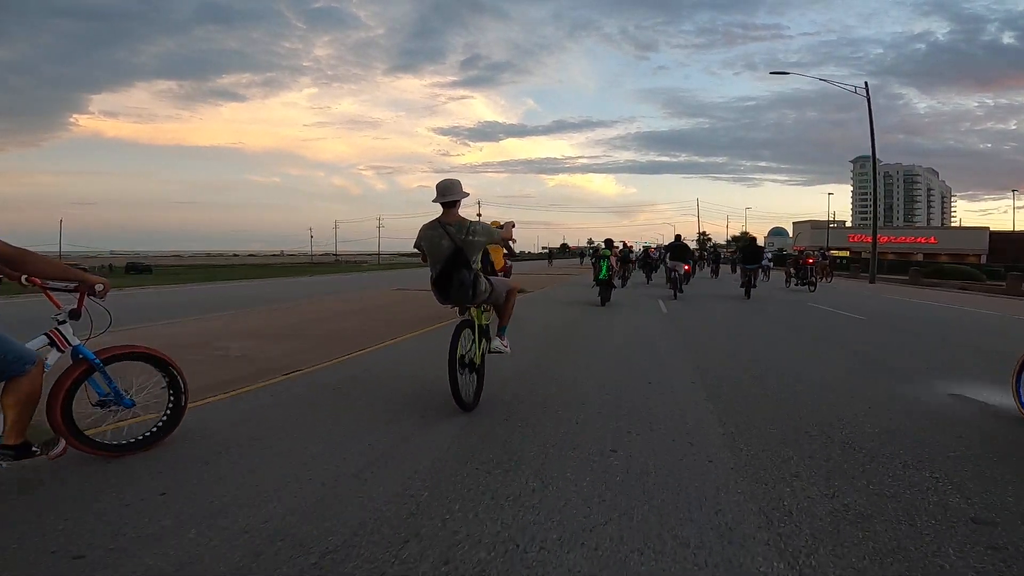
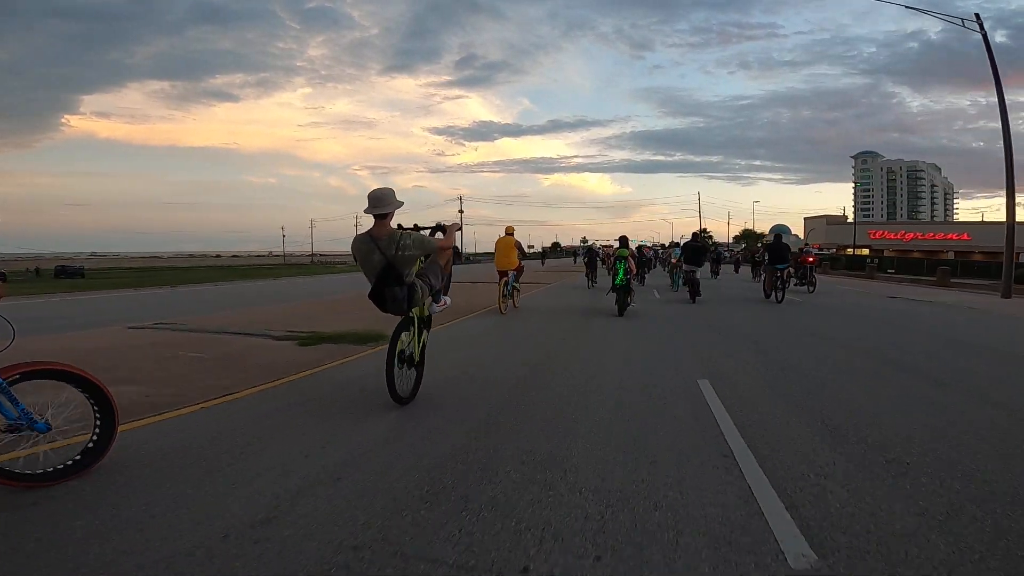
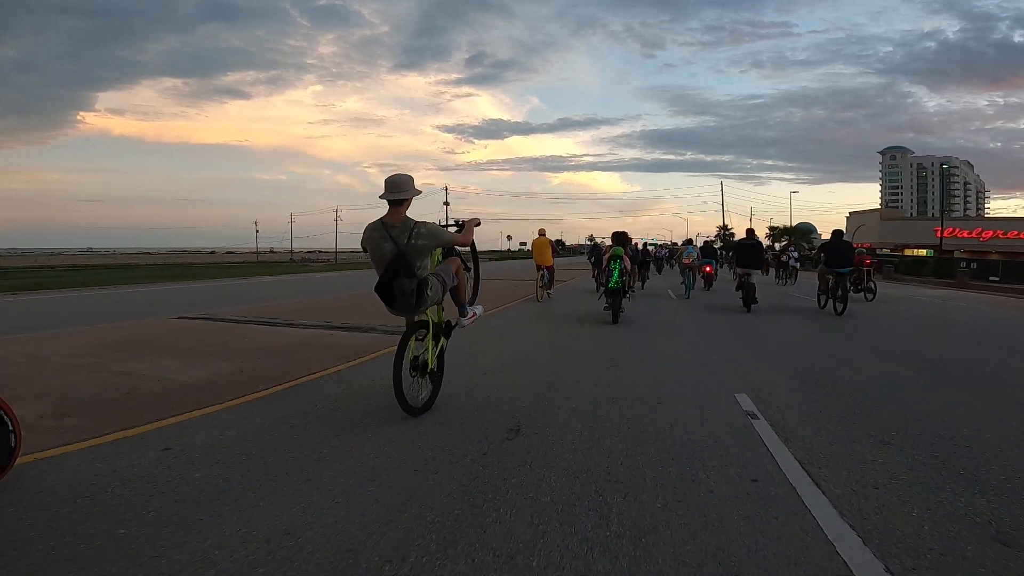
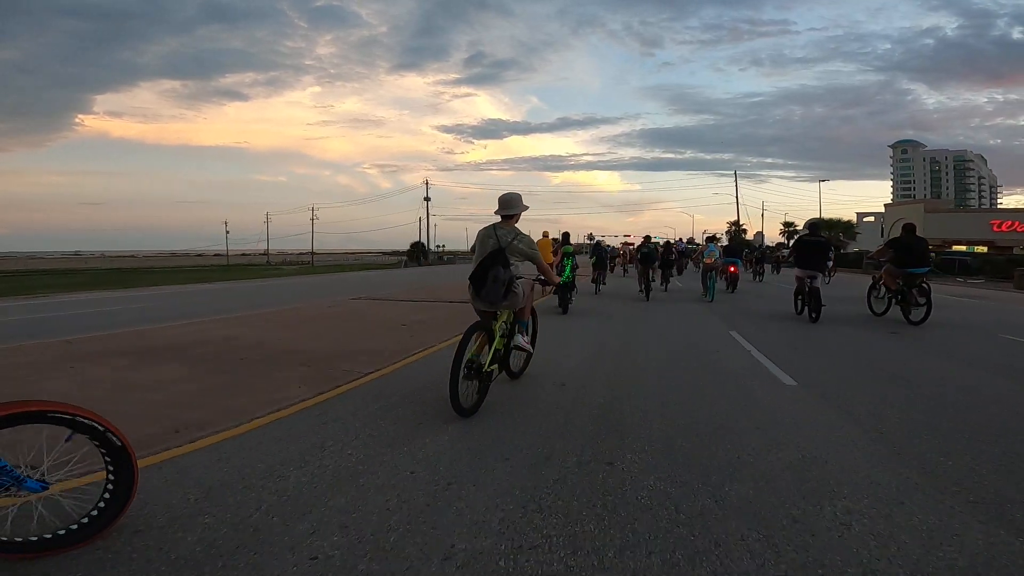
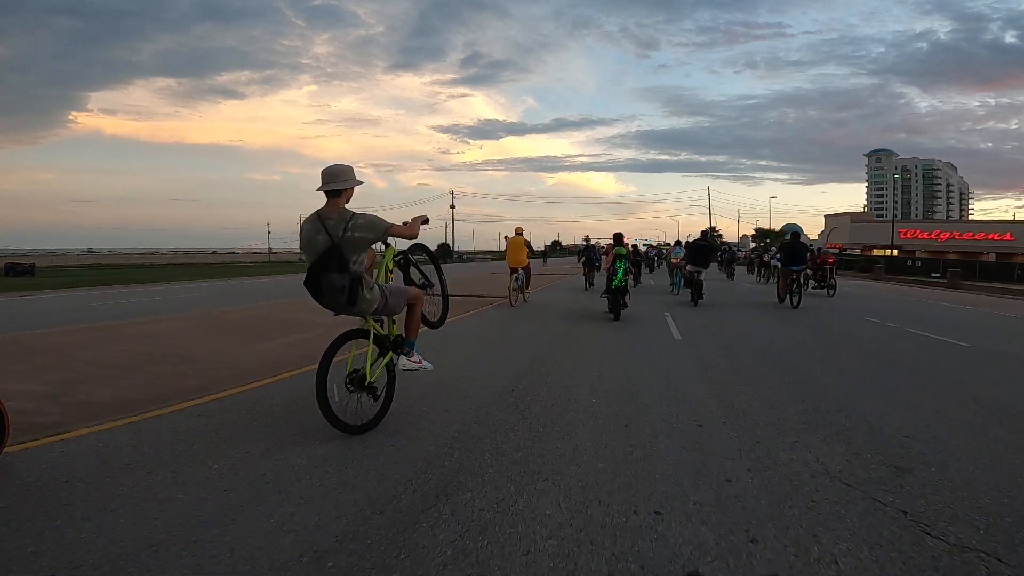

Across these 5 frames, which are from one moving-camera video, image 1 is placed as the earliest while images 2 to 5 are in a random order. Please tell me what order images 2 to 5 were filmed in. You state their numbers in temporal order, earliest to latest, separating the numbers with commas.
2, 5, 3, 4
